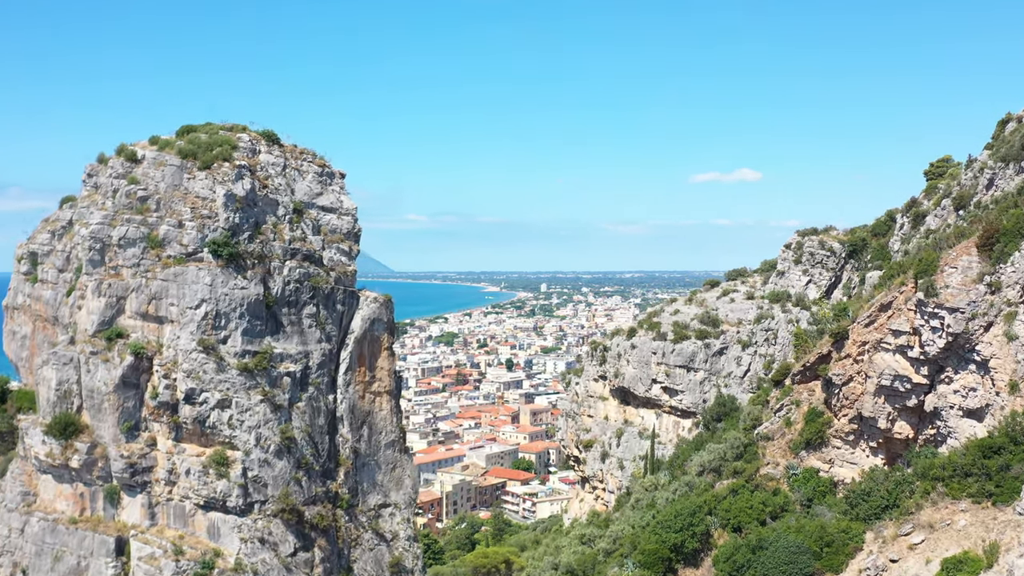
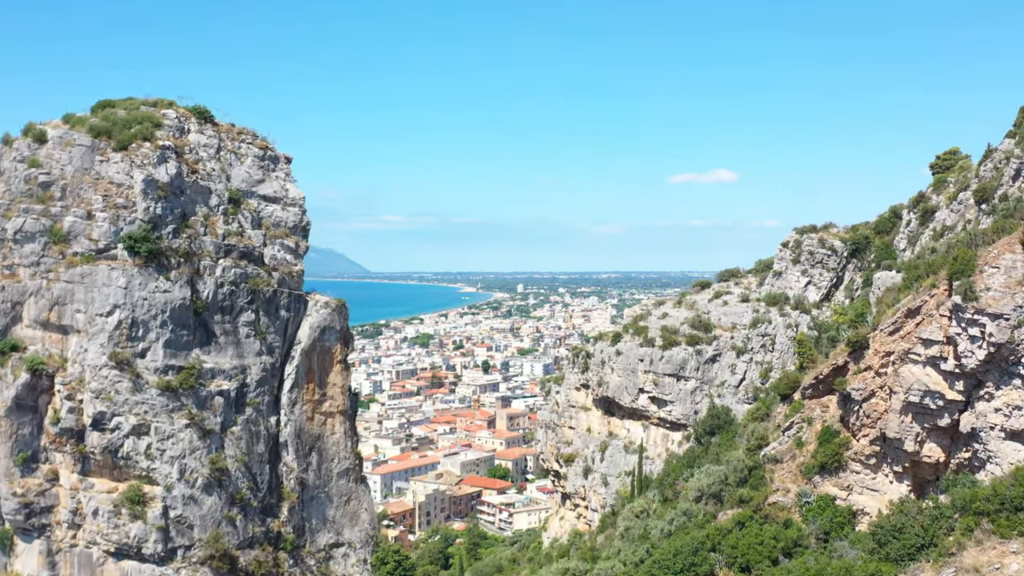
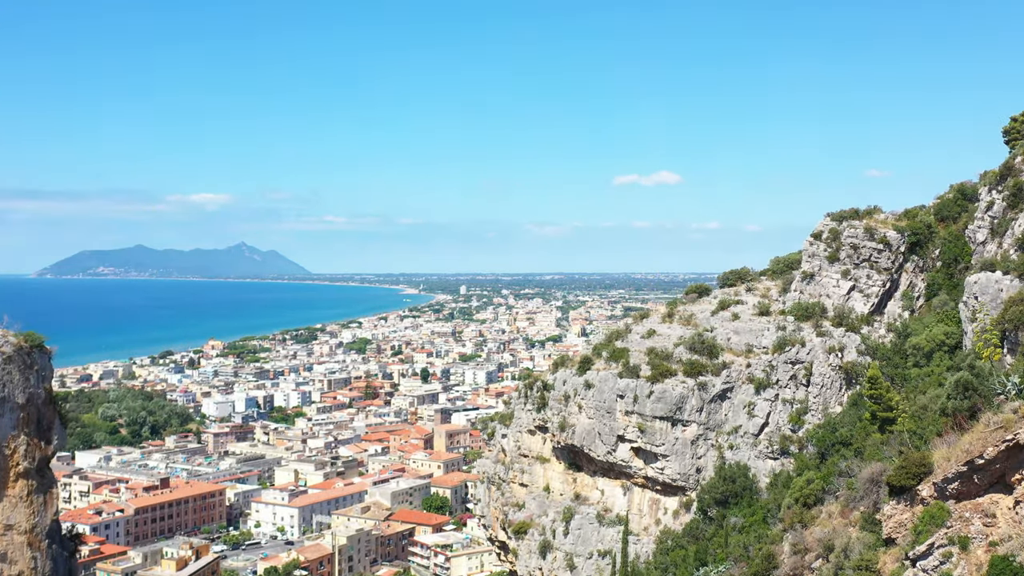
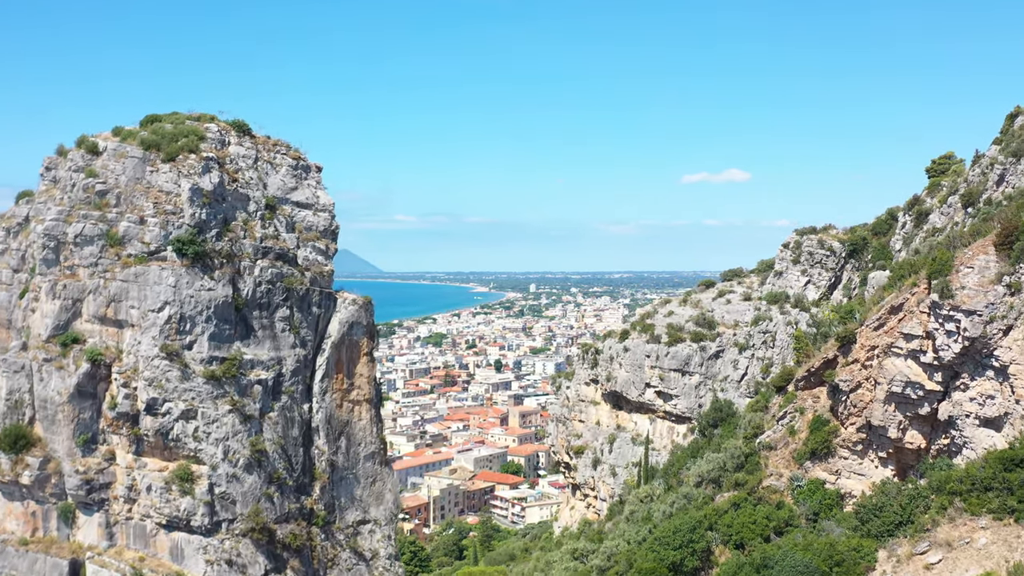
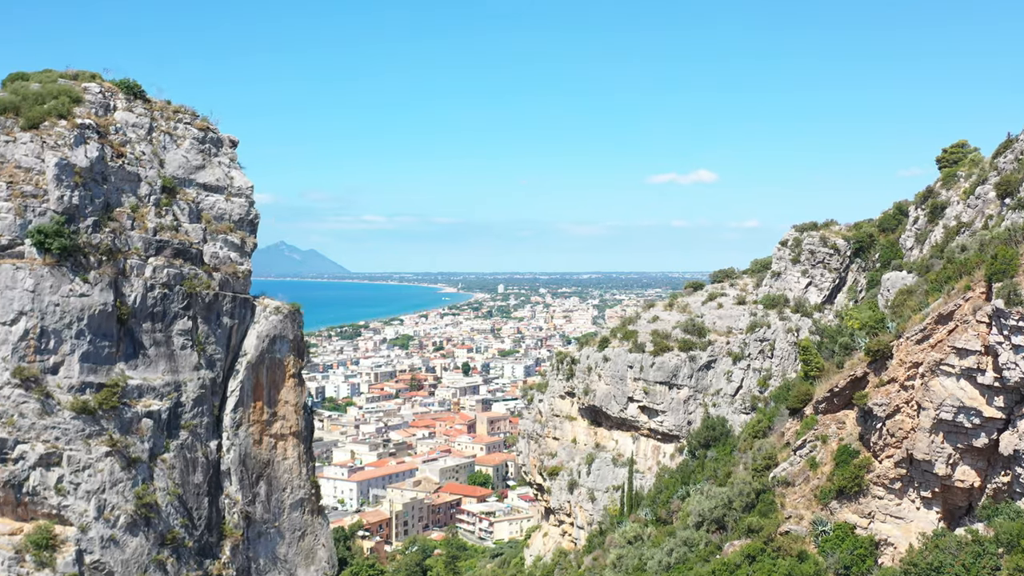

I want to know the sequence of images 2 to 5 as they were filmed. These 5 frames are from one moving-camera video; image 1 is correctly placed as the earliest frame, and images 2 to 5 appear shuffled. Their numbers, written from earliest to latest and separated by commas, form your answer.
4, 2, 5, 3
